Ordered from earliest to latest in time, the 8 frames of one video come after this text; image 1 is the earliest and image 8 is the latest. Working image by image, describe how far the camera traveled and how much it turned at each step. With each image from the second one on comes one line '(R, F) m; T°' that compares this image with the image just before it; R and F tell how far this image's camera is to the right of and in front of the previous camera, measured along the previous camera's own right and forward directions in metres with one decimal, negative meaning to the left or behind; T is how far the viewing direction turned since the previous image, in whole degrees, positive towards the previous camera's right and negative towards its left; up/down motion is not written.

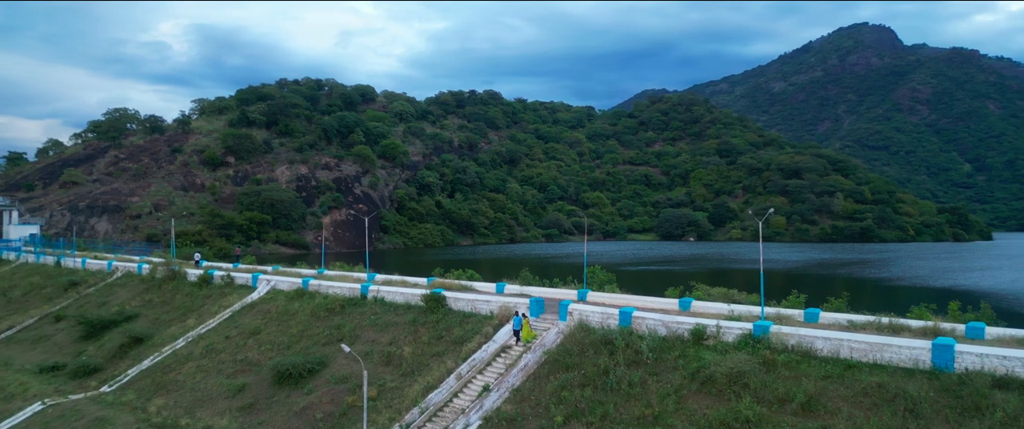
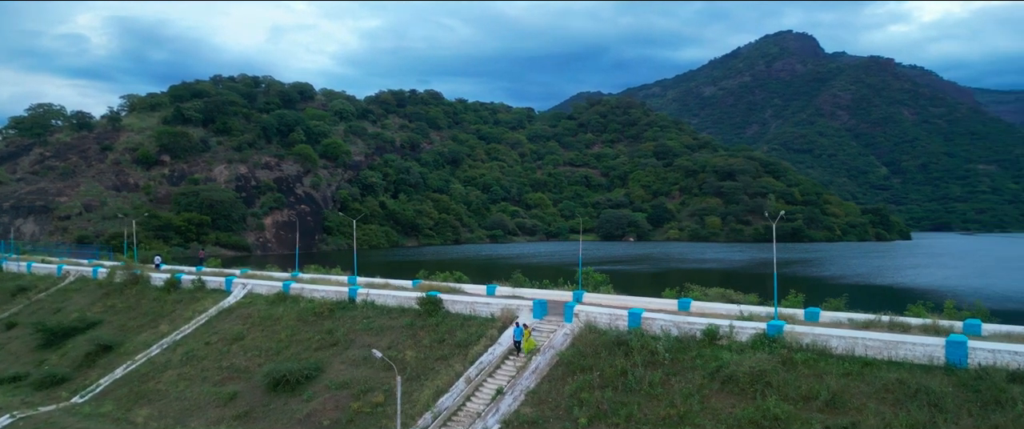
(-1.4, +0.1) m; +5°
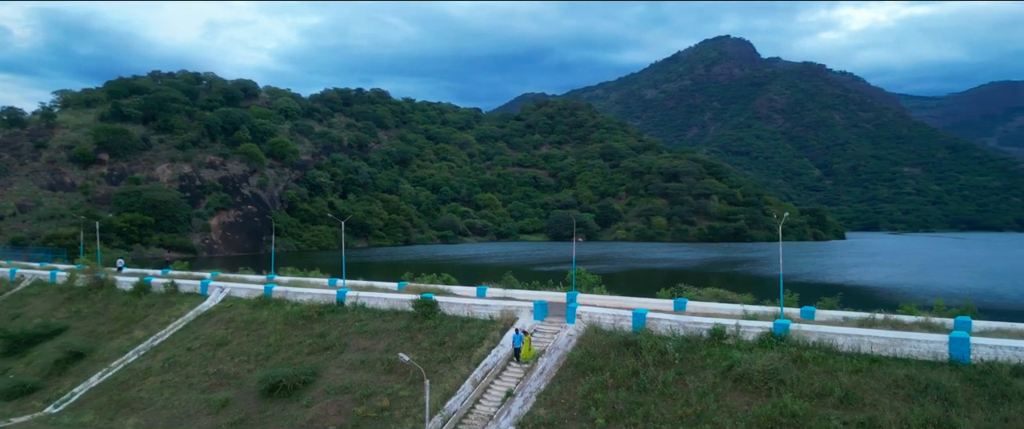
(-1.2, +0.1) m; +4°
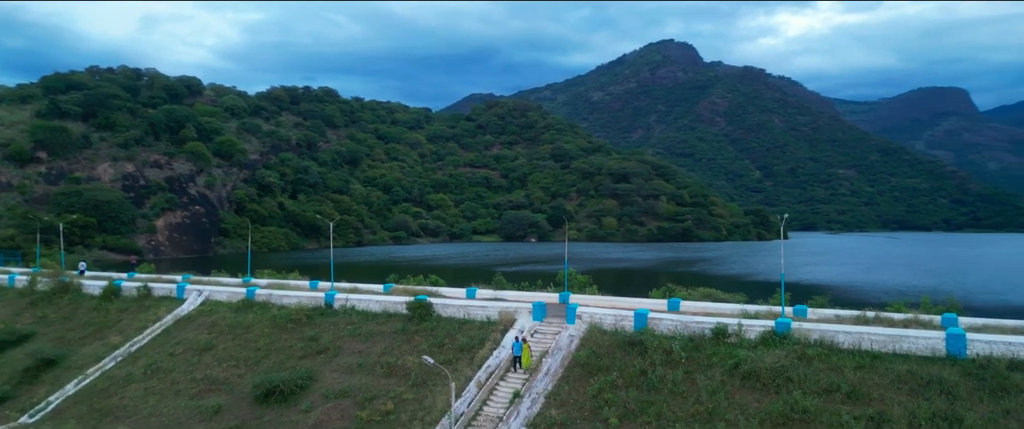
(-1.1, 0.0) m; +4°
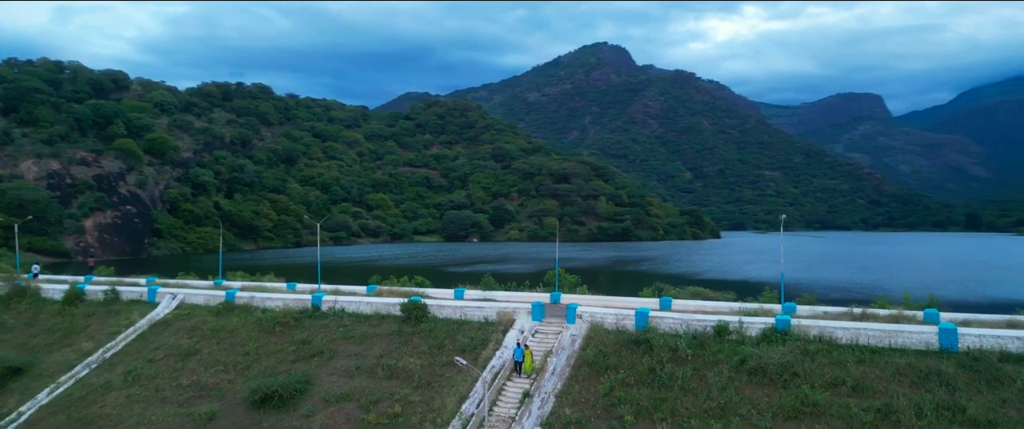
(-1.3, 0.0) m; +5°
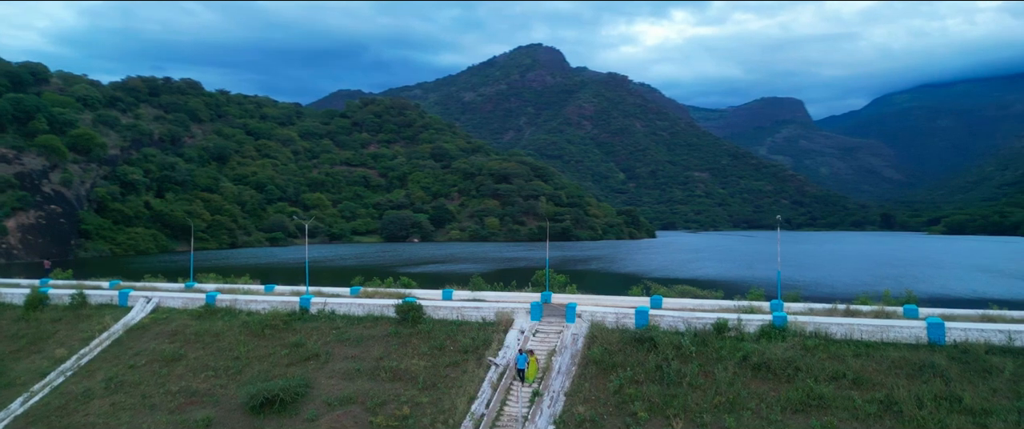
(-1.4, 0.0) m; +5°
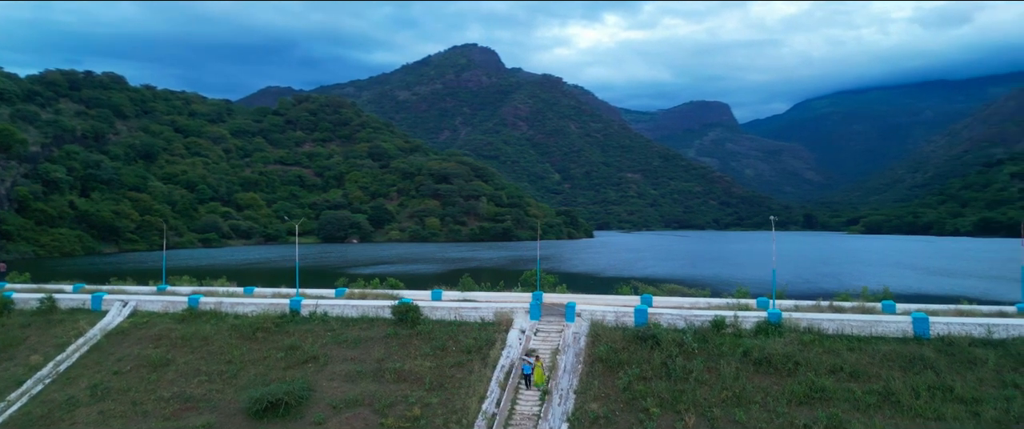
(-1.4, -0.1) m; +5°
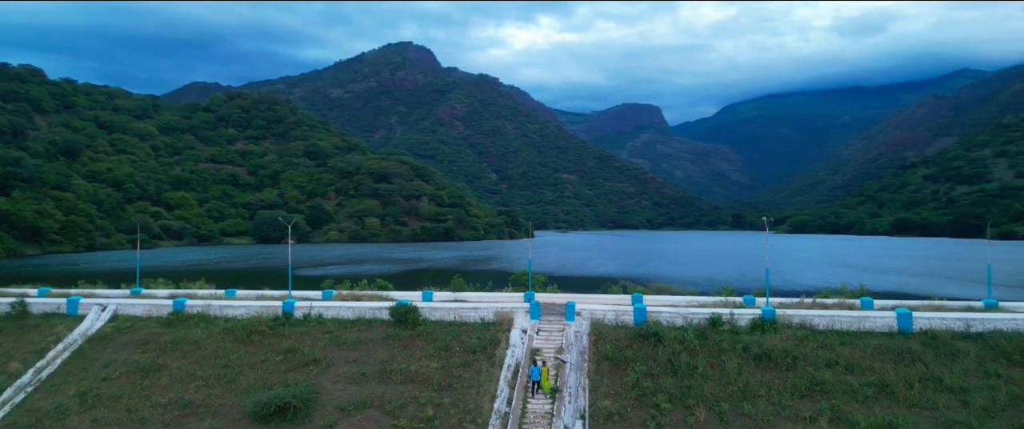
(-1.4, -0.1) m; +5°
